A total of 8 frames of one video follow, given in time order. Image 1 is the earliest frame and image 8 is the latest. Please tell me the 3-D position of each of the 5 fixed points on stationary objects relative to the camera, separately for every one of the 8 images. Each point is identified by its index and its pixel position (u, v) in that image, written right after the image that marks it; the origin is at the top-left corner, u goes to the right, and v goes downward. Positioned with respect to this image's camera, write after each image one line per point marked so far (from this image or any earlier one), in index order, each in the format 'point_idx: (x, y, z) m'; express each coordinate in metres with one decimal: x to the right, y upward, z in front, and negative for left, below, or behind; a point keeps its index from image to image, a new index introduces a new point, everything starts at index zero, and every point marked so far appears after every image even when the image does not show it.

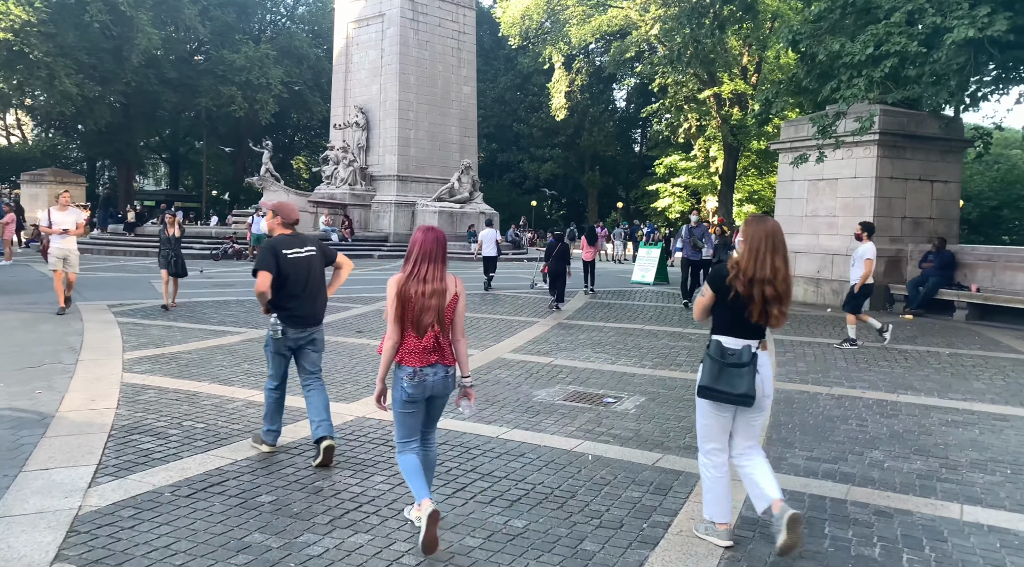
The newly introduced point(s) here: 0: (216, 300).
0: (-5.4, -0.3, +14.5) m
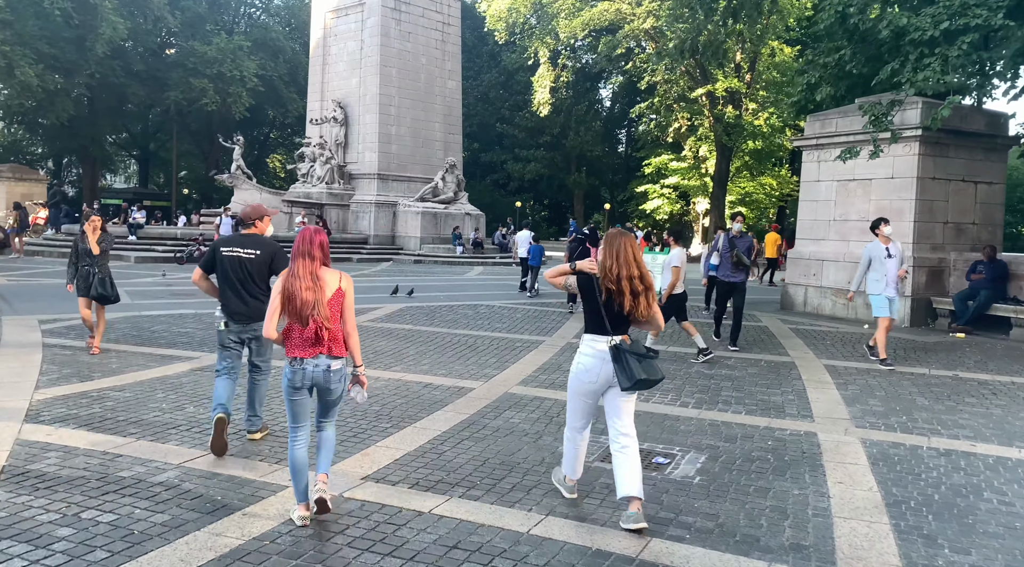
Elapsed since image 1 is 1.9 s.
0: (-5.5, -0.5, +12.8) m
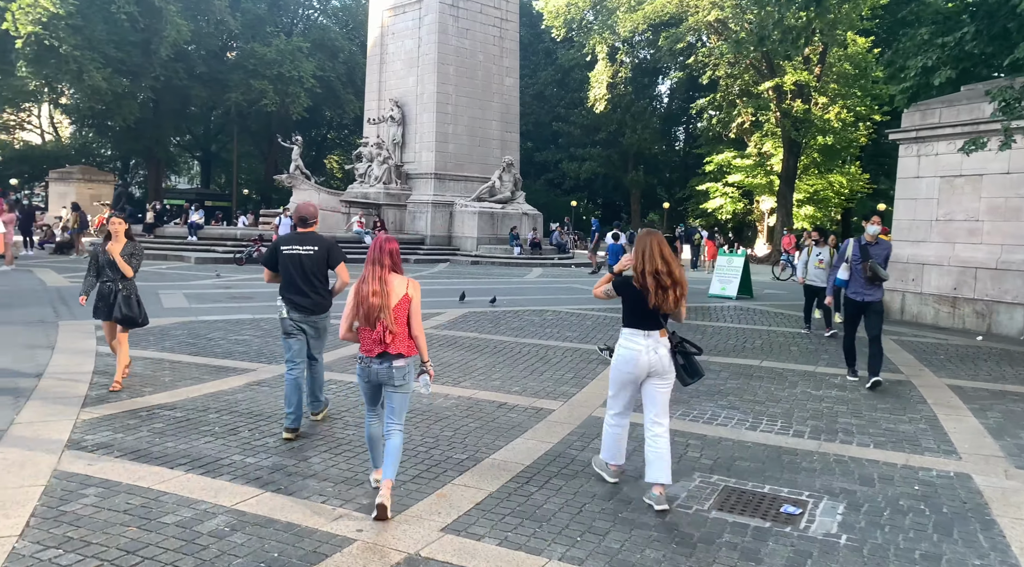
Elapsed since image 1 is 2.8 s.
0: (-4.4, -0.5, +12.3) m
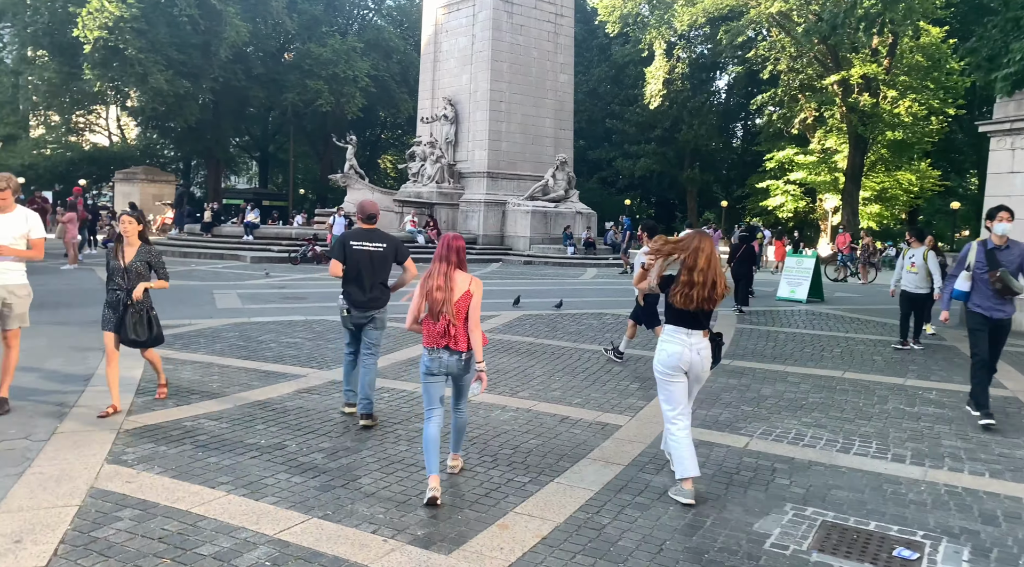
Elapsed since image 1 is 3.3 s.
0: (-3.5, -0.6, +12.1) m
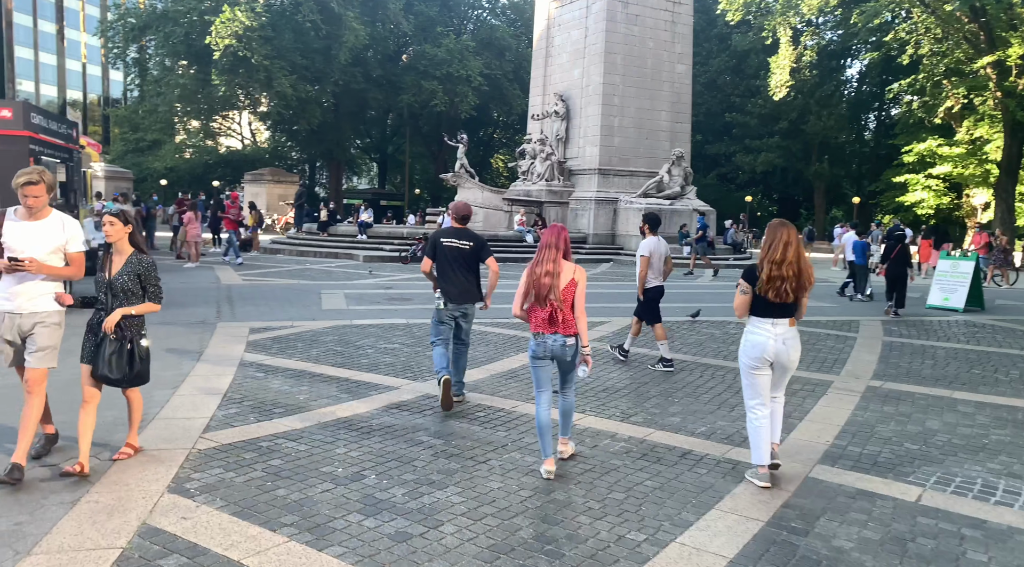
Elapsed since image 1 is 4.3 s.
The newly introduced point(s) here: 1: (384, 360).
0: (-1.9, -0.6, +11.6) m
1: (-1.4, -0.9, +9.0) m
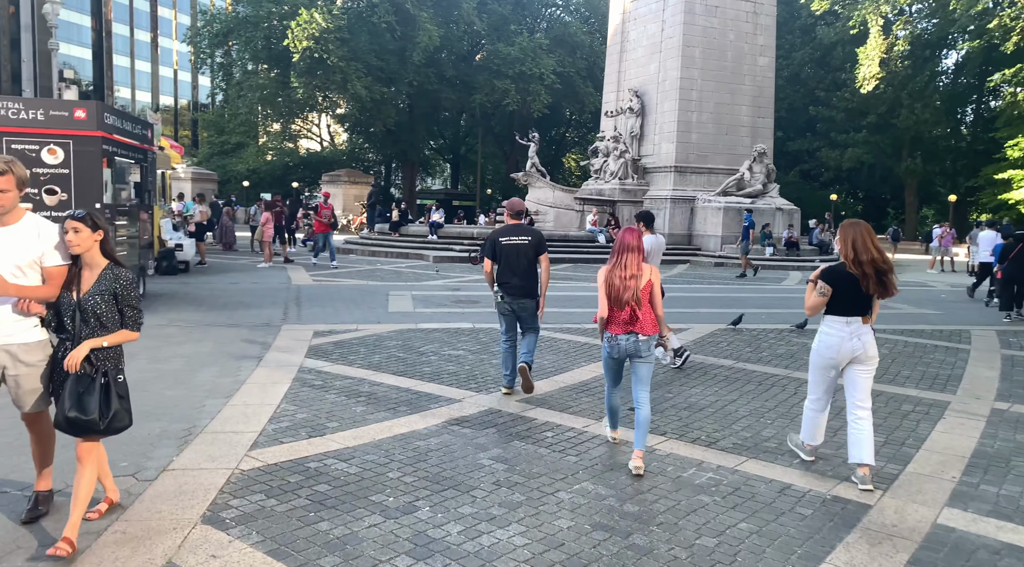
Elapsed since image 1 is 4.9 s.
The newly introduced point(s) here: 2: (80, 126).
0: (-0.9, -0.6, +11.1) m
1: (-0.7, -0.9, +8.4) m
2: (-6.2, +2.3, +11.5) m
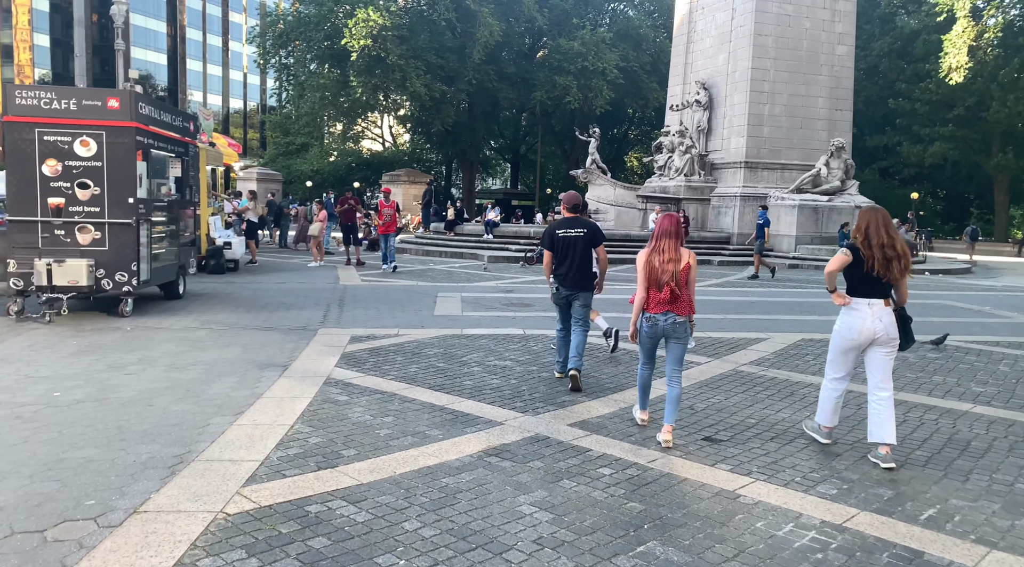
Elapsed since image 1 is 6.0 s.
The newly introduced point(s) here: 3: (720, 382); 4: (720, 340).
0: (-0.2, -0.6, +10.1) m
1: (-0.2, -0.9, +7.4) m
2: (-5.4, +2.3, +10.9) m
3: (+2.0, -1.0, +7.8) m
4: (+2.5, -0.7, +9.9) m
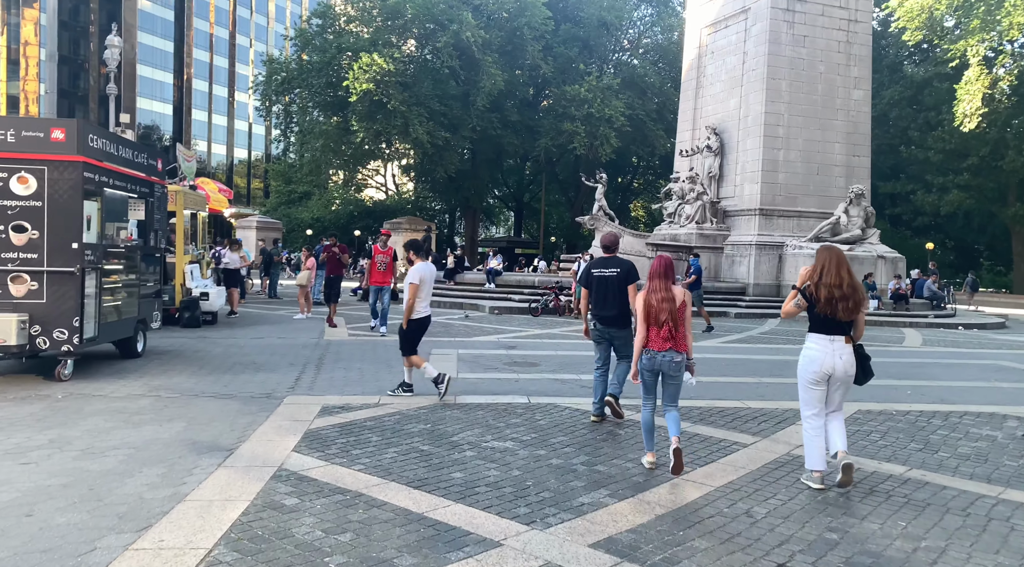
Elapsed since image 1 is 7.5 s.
0: (-0.2, -1.3, +8.5) m
1: (-0.2, -1.4, +5.8) m
2: (-5.4, +1.6, +9.5) m
3: (+2.0, -1.5, +6.2) m
4: (+2.6, -1.3, +8.3) m
